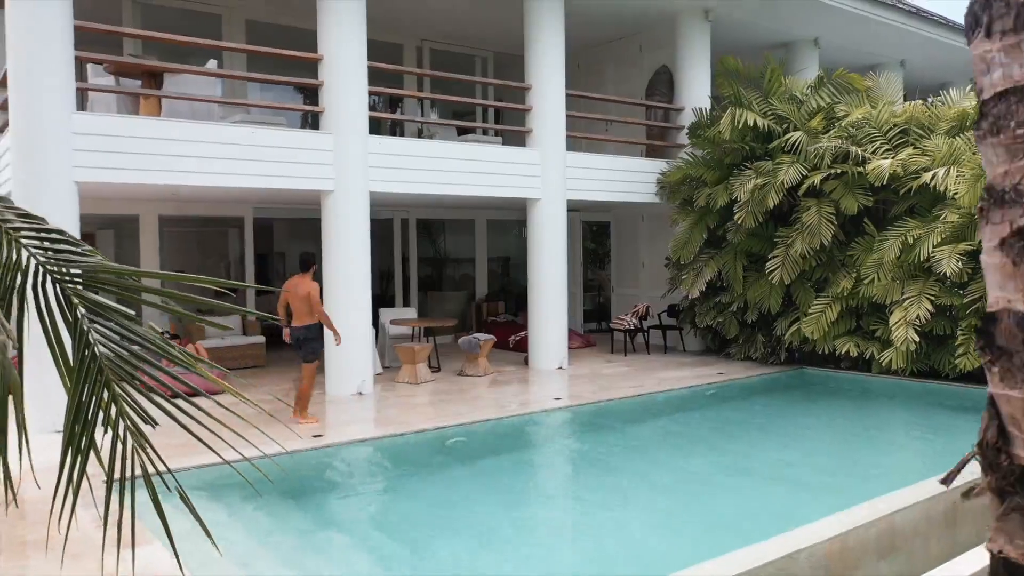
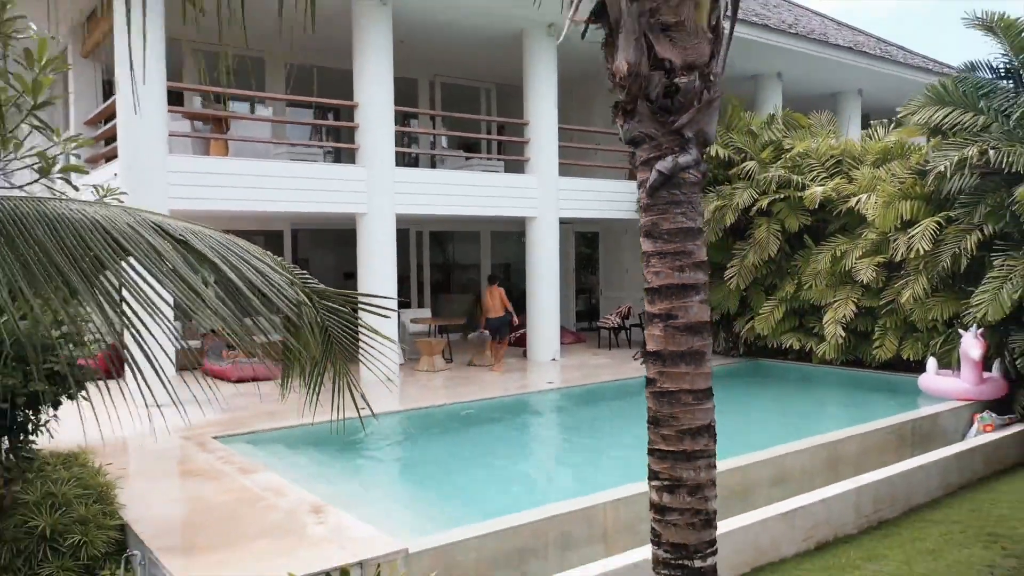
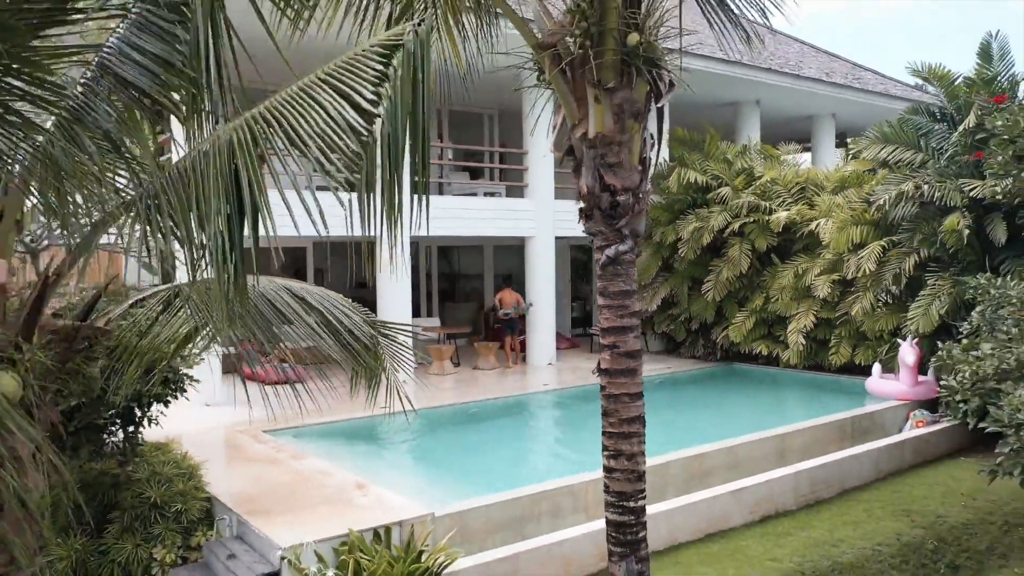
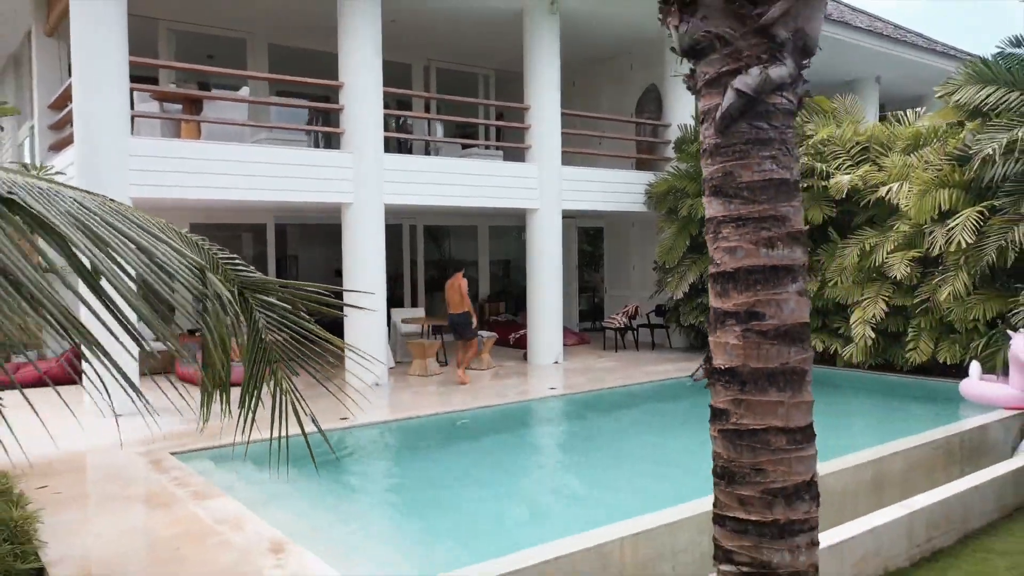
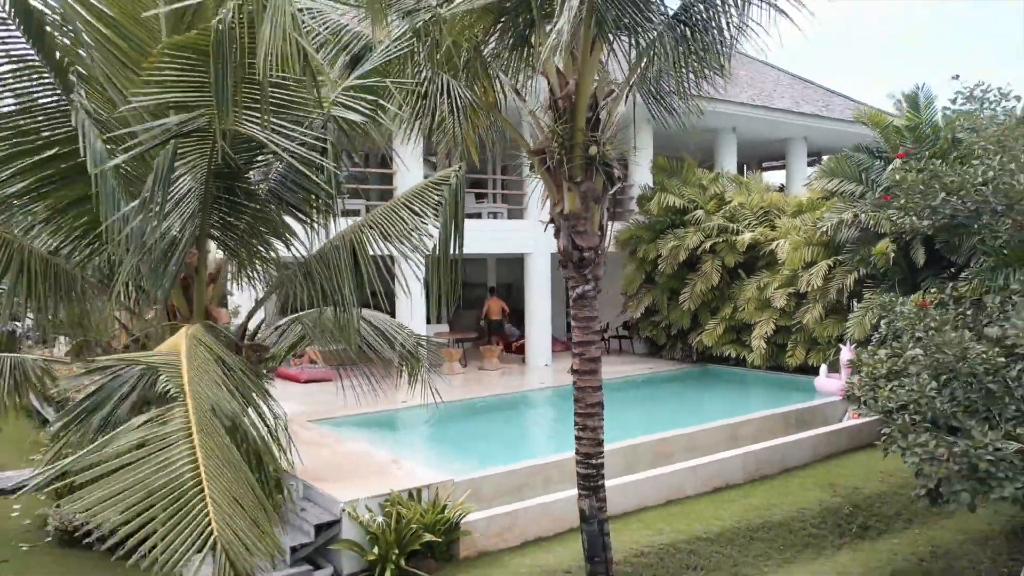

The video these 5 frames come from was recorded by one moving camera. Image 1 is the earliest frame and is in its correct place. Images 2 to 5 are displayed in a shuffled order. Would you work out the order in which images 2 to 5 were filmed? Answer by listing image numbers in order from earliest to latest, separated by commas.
4, 2, 3, 5
